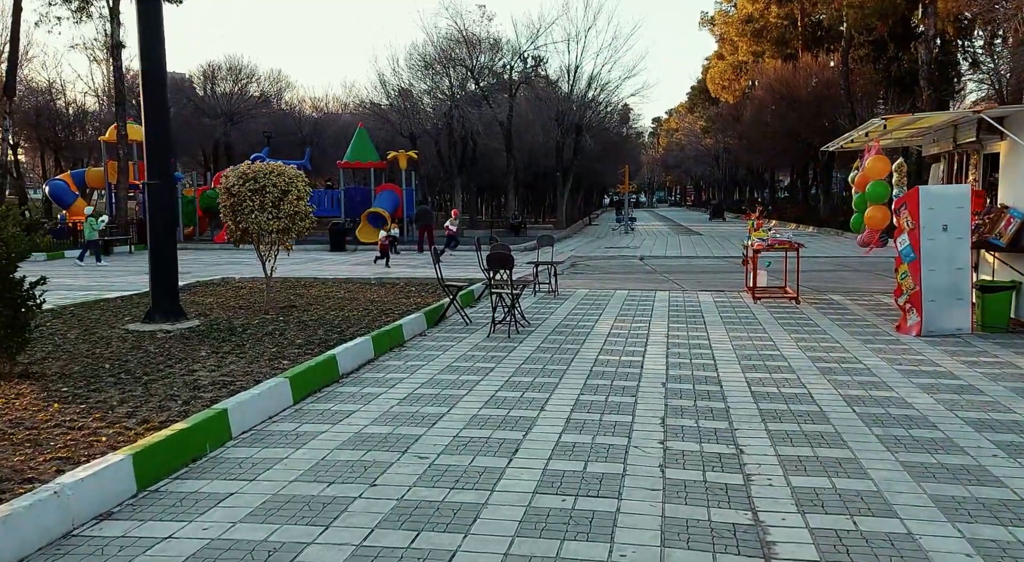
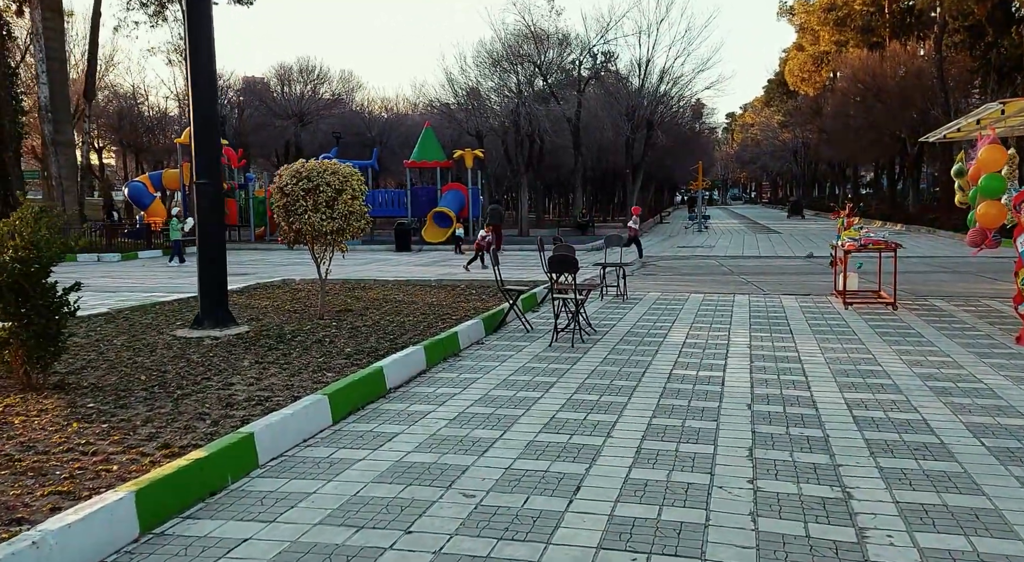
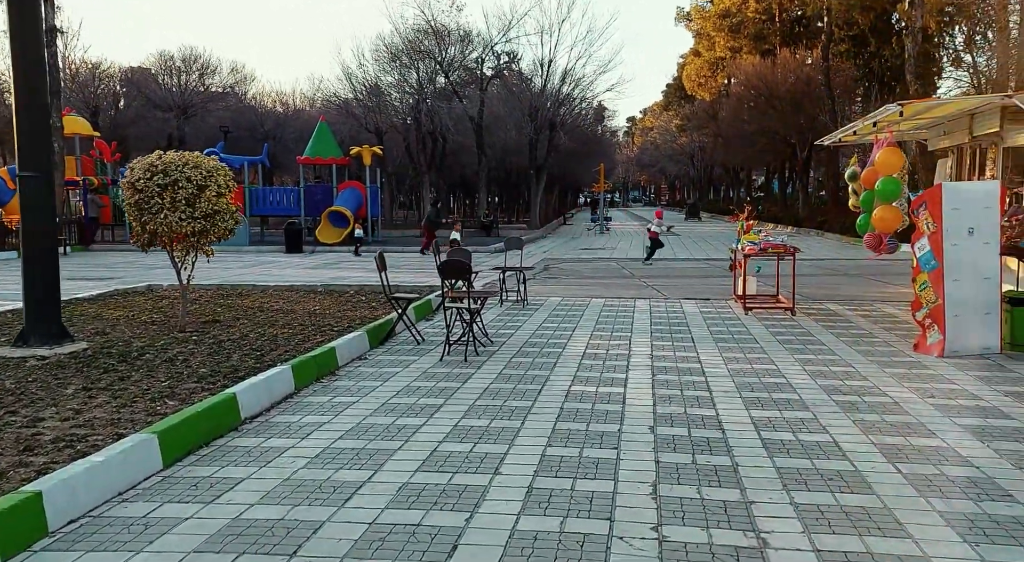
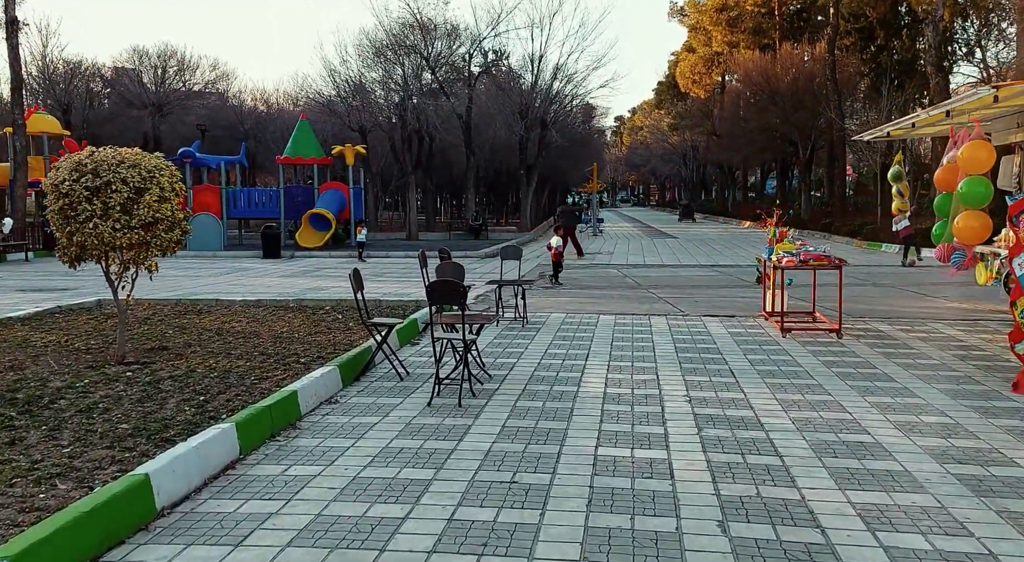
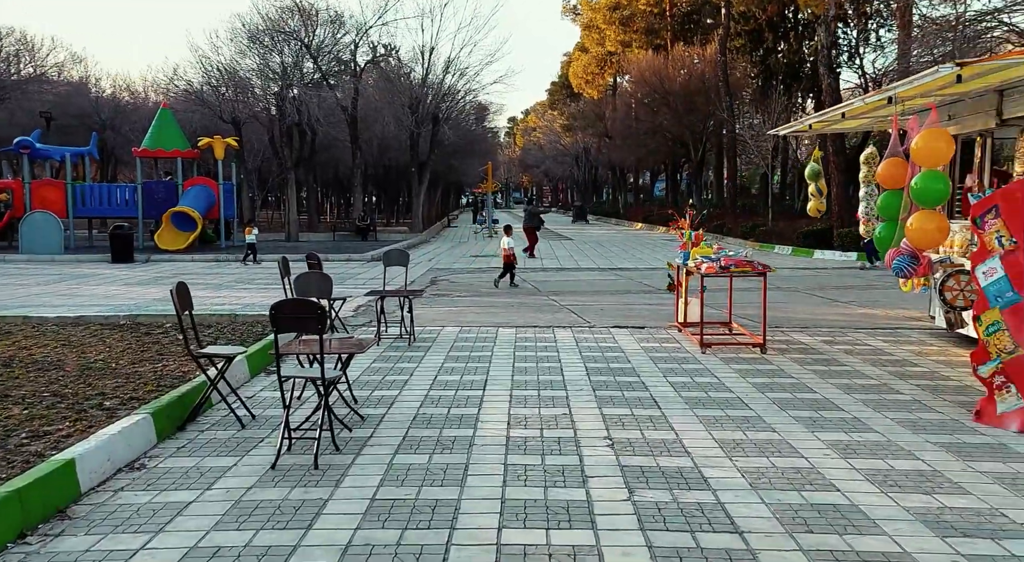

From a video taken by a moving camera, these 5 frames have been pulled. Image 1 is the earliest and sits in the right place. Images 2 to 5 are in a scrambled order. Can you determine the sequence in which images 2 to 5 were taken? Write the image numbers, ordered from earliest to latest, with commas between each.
2, 3, 4, 5
